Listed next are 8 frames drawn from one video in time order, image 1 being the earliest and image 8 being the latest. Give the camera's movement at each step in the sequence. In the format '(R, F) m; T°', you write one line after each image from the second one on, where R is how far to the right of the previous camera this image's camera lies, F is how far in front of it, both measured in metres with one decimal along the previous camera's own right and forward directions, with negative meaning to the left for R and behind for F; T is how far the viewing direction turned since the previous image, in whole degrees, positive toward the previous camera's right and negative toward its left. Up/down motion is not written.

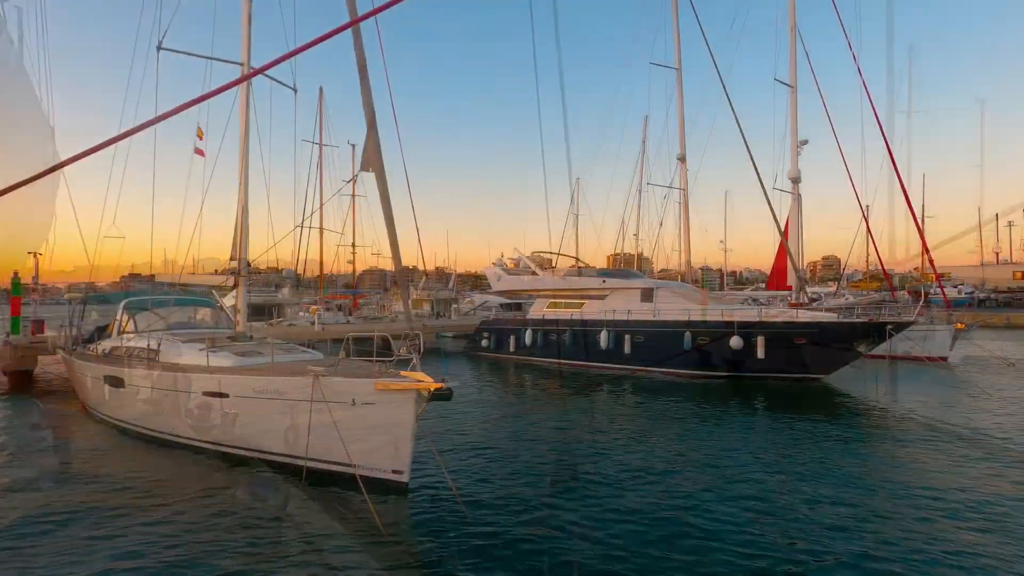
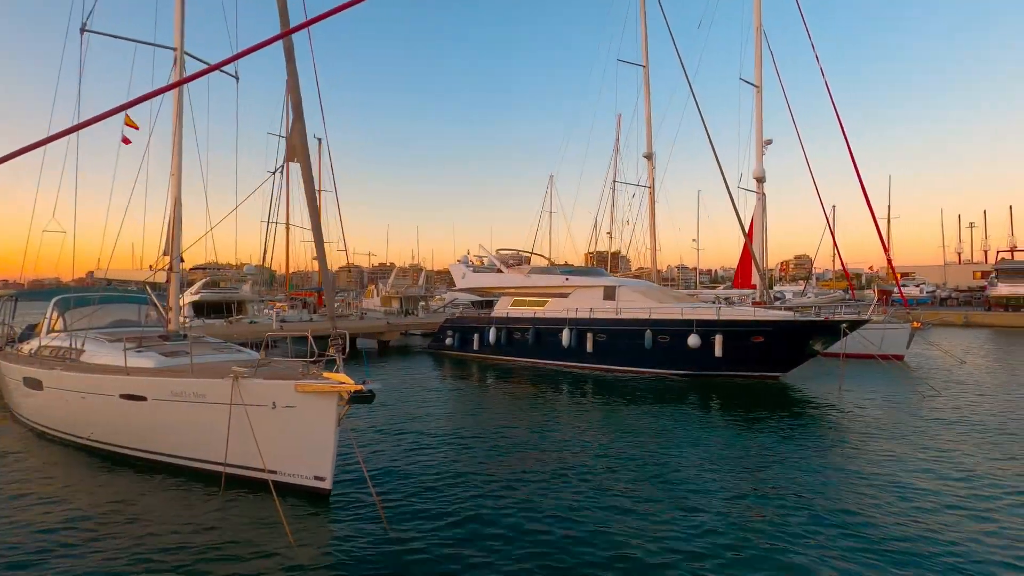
(+0.6, +0.2) m; +2°
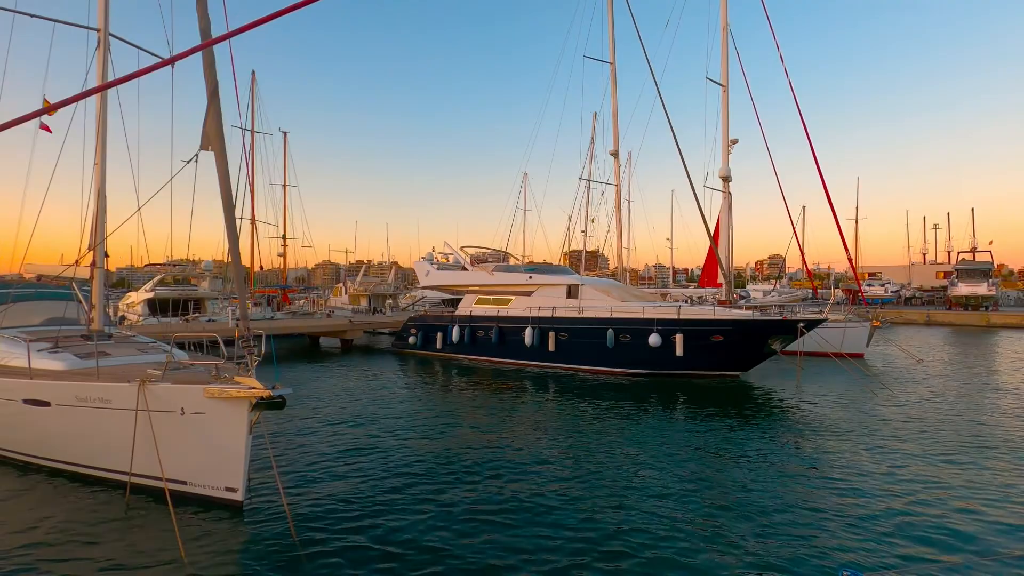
(+0.6, +0.3) m; +2°
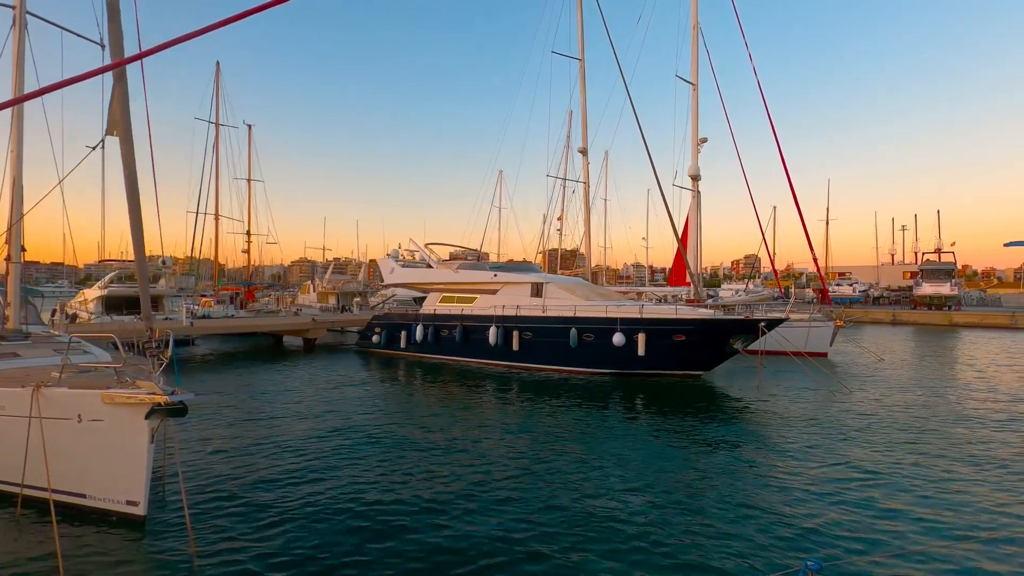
(+0.5, +0.3) m; +2°
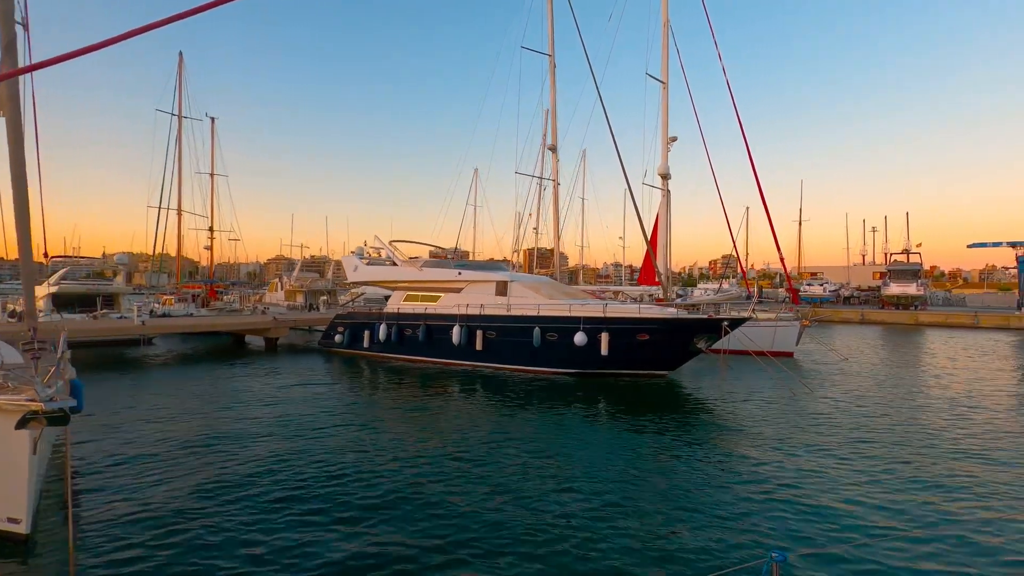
(+0.5, +0.3) m; +2°
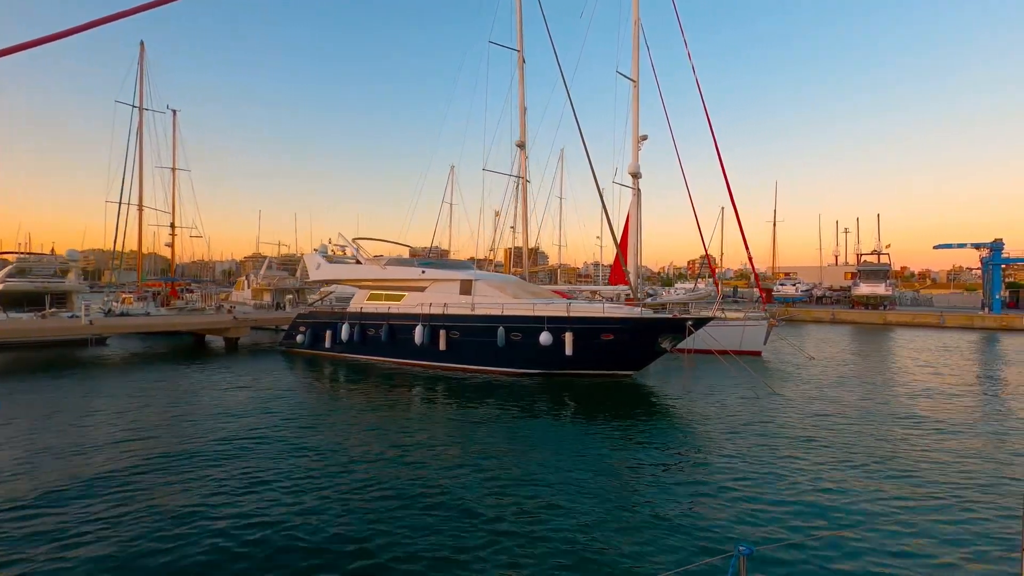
(+0.5, +0.3) m; +2°
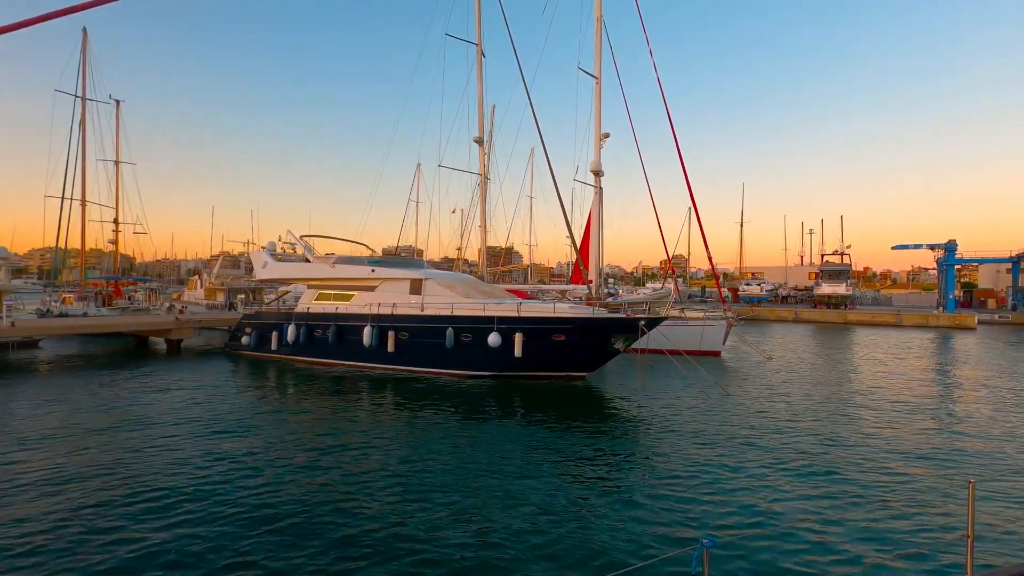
(+0.7, +0.5) m; +3°
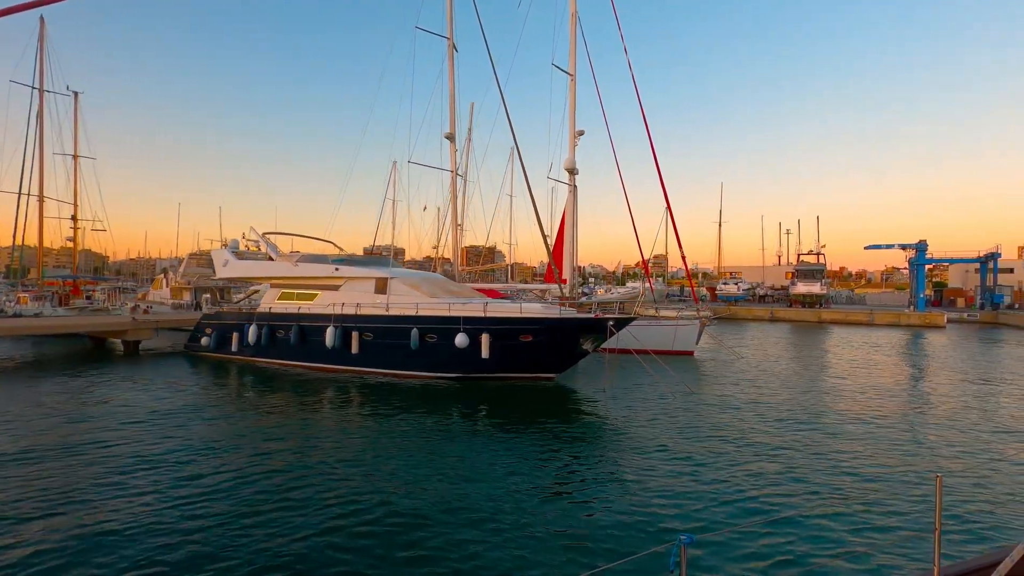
(+0.4, +0.4) m; +2°
